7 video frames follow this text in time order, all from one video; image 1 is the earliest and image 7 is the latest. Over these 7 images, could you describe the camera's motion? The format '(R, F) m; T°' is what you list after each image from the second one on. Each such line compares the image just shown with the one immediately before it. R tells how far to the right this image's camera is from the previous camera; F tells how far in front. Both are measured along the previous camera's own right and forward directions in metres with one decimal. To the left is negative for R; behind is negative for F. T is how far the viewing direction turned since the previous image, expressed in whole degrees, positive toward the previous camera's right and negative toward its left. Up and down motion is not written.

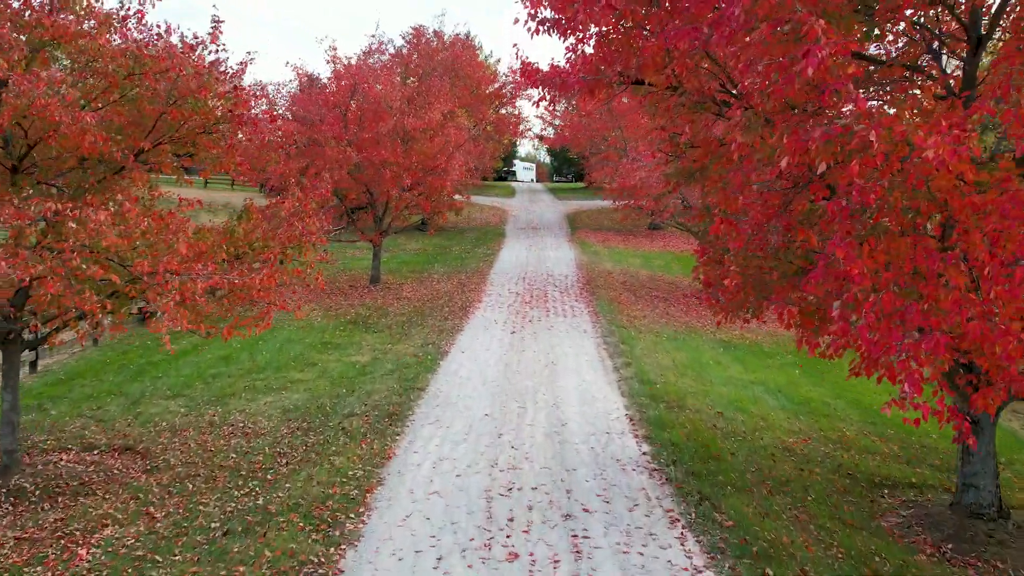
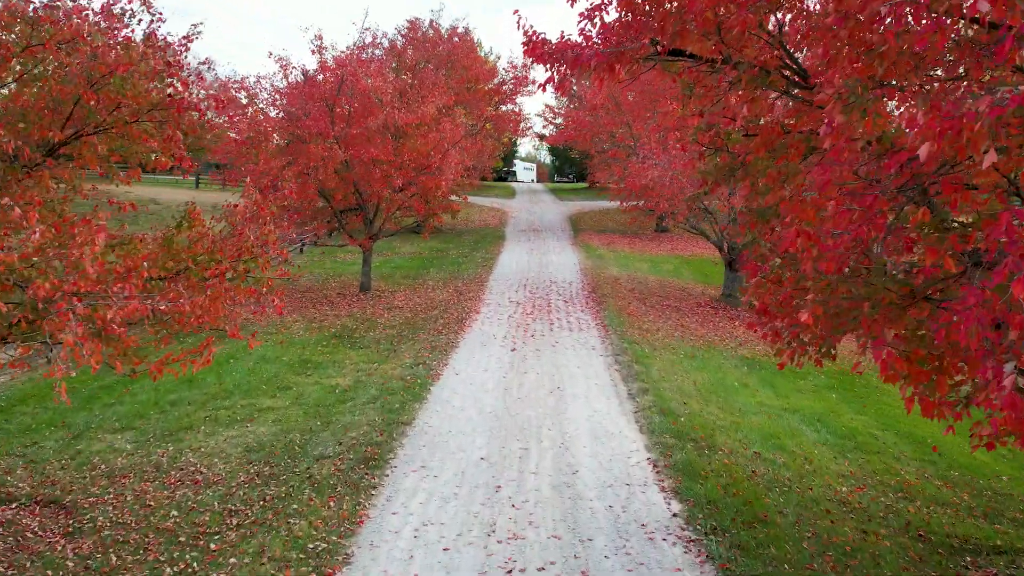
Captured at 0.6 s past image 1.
(0.0, +1.5) m; 0°
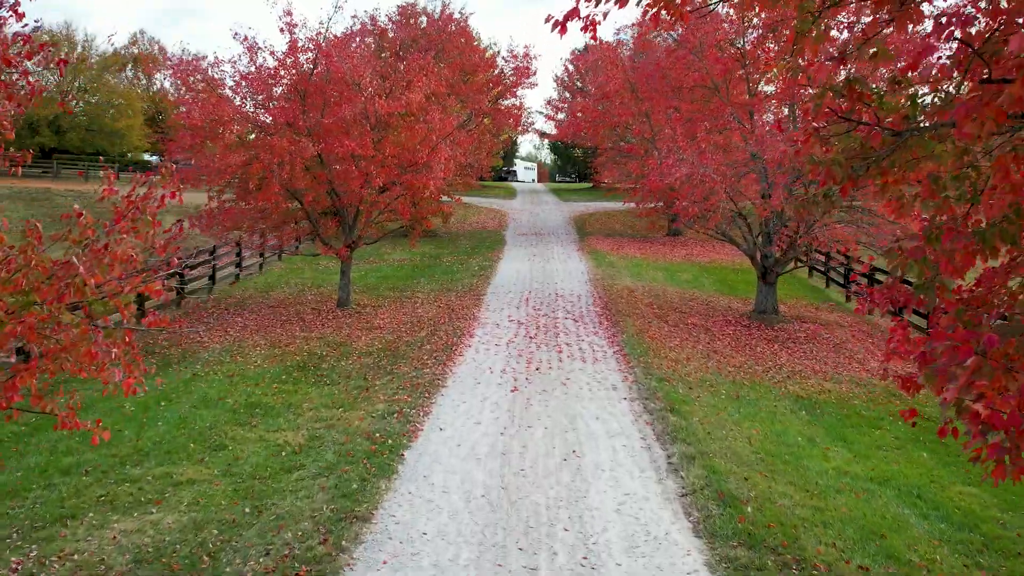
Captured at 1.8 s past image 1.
(0.0, +2.6) m; 0°
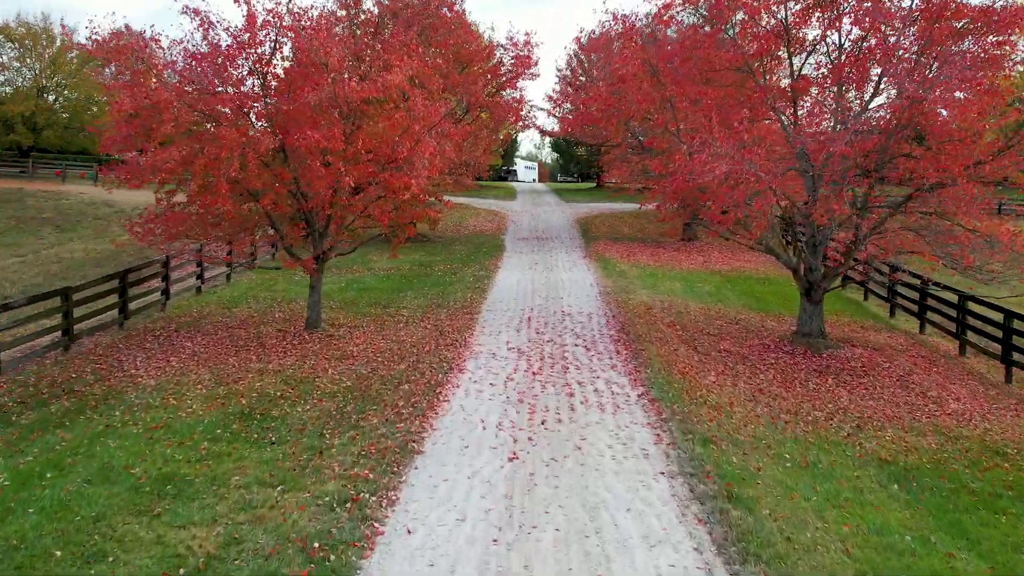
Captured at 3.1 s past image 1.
(0.0, +2.5) m; 0°
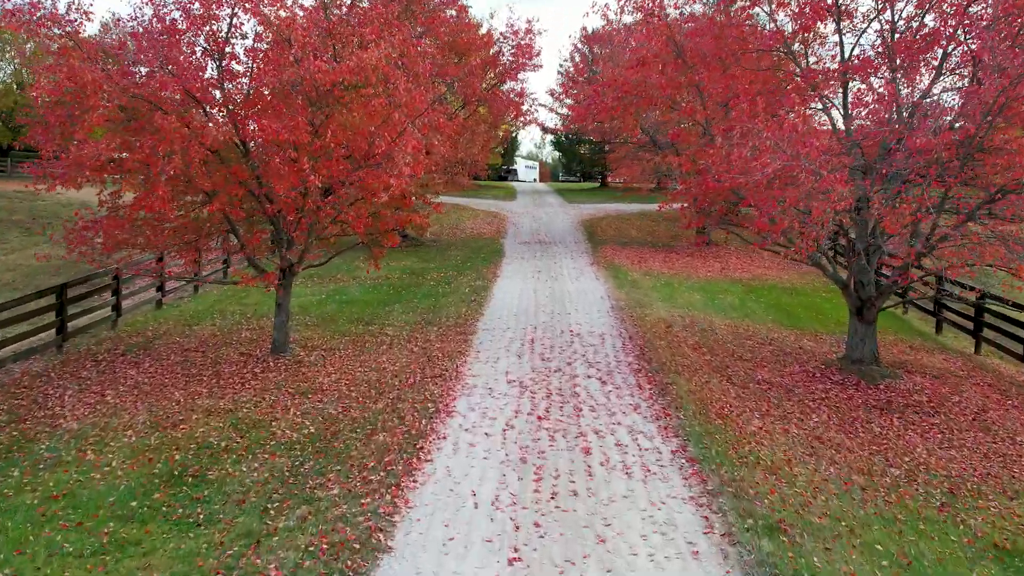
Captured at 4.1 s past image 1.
(0.0, +2.1) m; 0°
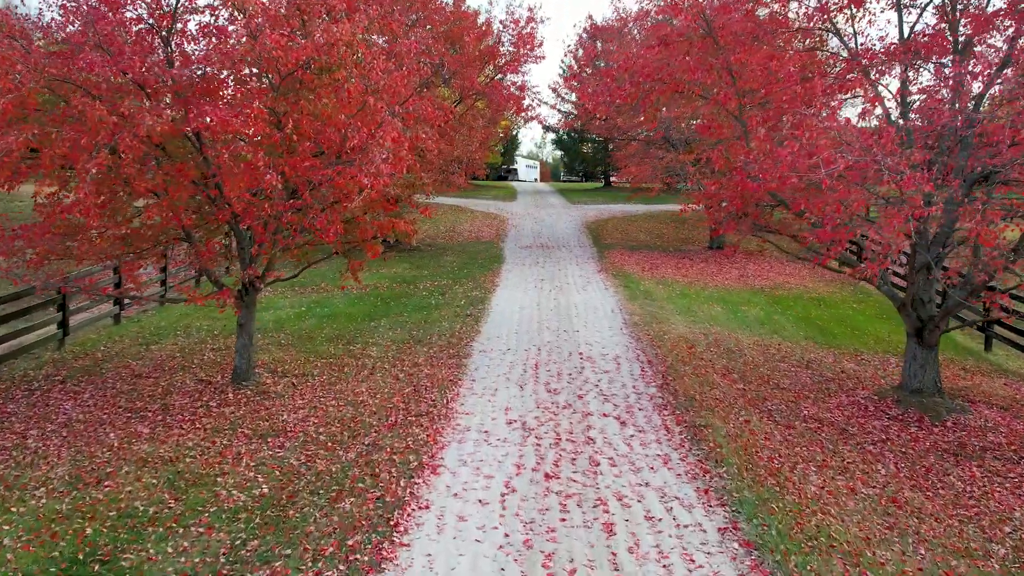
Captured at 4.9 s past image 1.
(0.0, +1.8) m; 0°
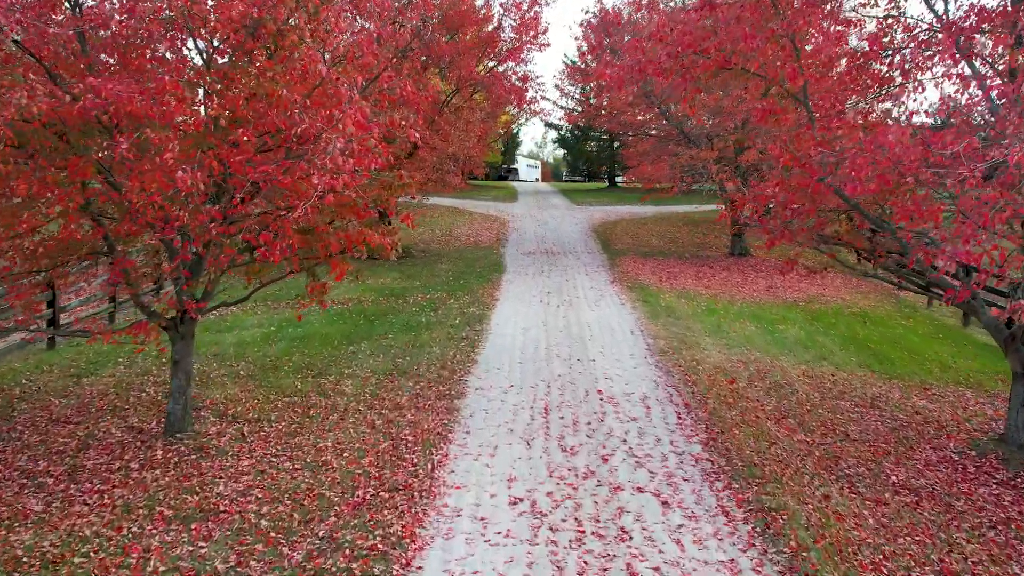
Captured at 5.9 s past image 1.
(-0.1, +2.2) m; 0°
